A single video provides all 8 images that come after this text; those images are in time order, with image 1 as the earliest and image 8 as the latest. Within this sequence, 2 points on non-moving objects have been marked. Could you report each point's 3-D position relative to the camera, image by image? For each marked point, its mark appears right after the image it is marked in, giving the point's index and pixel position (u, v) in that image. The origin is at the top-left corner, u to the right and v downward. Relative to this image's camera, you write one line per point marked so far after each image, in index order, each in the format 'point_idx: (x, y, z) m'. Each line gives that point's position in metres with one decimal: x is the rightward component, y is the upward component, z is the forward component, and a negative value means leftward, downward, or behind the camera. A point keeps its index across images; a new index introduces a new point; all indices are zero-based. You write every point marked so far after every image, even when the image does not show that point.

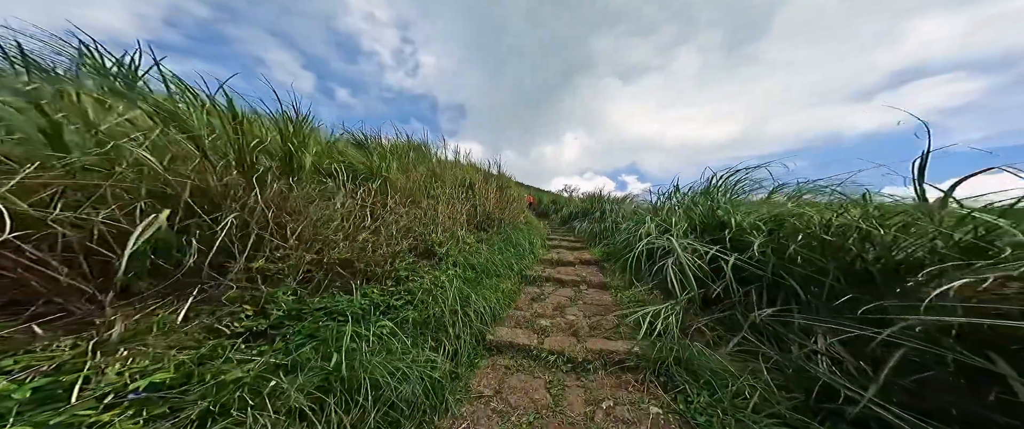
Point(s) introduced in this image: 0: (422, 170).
0: (-1.2, +0.5, +3.3) m
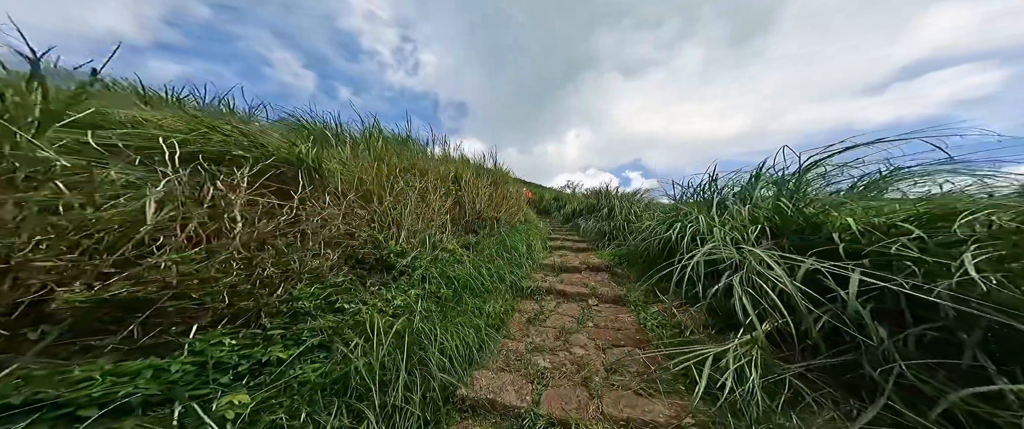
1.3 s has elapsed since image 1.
0: (-1.3, +0.5, +2.6) m
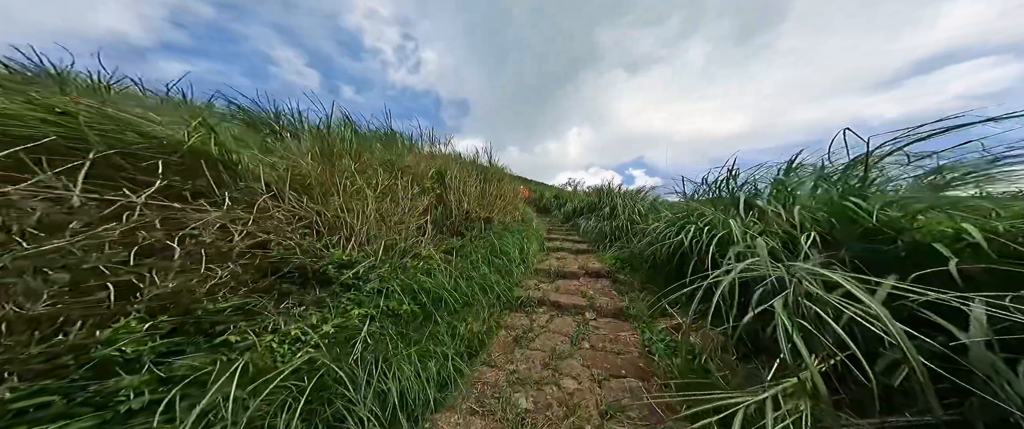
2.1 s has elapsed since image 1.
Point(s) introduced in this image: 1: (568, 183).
0: (-1.4, +0.5, +2.3) m
1: (+2.0, +1.1, +9.2) m
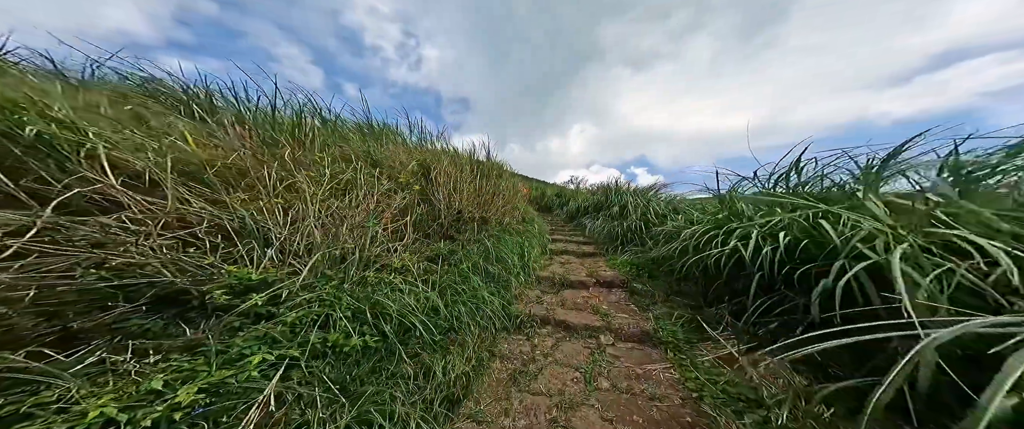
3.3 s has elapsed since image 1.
0: (-1.4, +0.5, +1.8) m
1: (+2.0, +1.1, +8.7) m
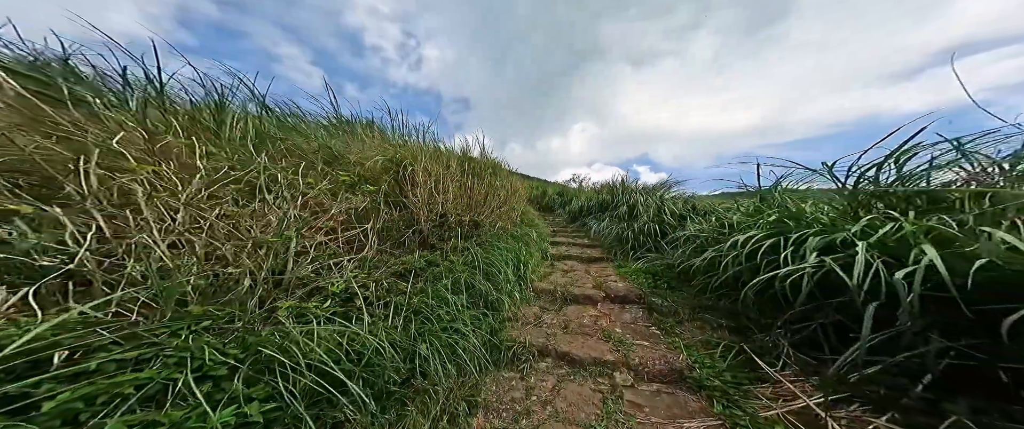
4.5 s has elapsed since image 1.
0: (-1.5, +0.5, +1.4) m
1: (+1.9, +1.1, +8.2) m
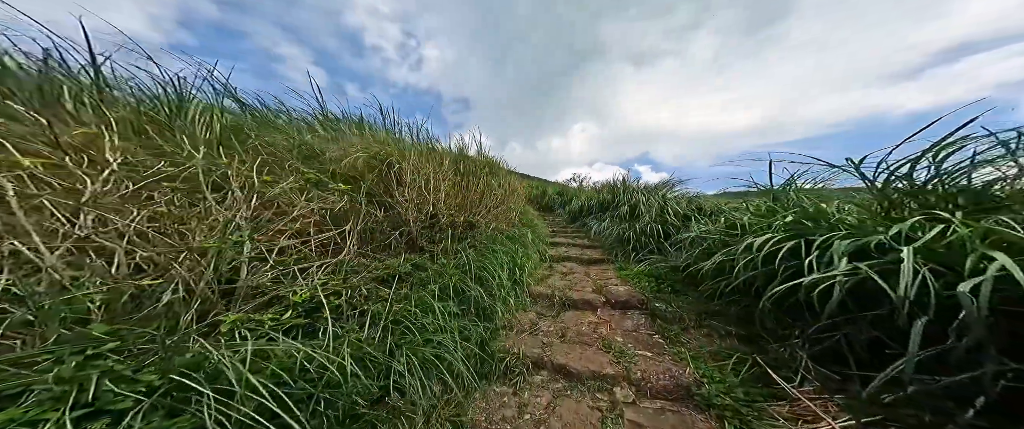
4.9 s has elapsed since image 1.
0: (-1.5, +0.5, +1.3) m
1: (+1.9, +1.1, +8.1) m
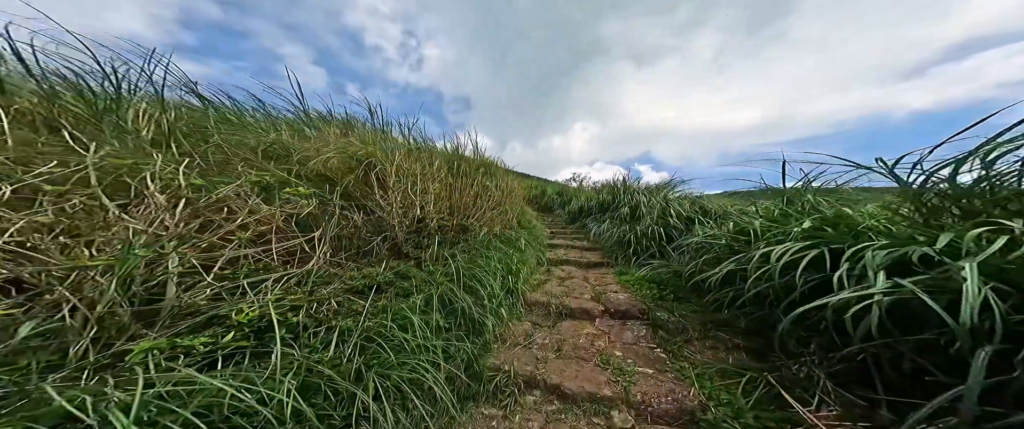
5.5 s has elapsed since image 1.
0: (-1.6, +0.5, +1.1) m
1: (+1.8, +1.1, +8.0) m
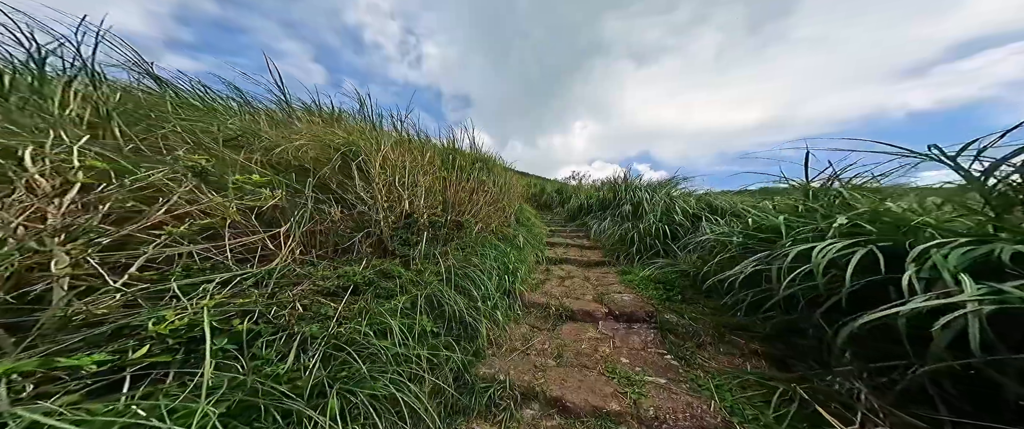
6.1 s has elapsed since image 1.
0: (-1.6, +0.5, +1.0) m
1: (+1.8, +1.1, +7.8) m
